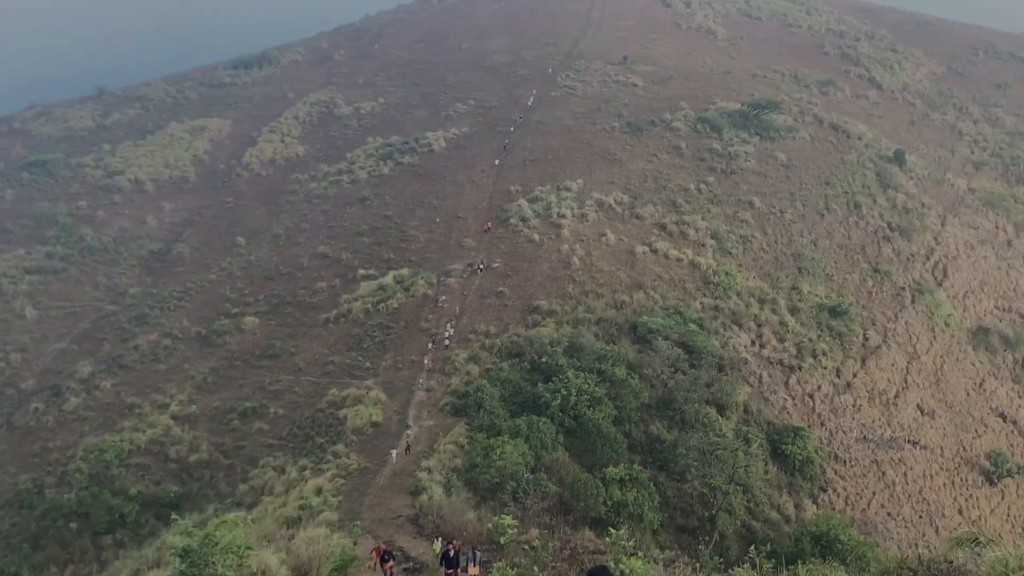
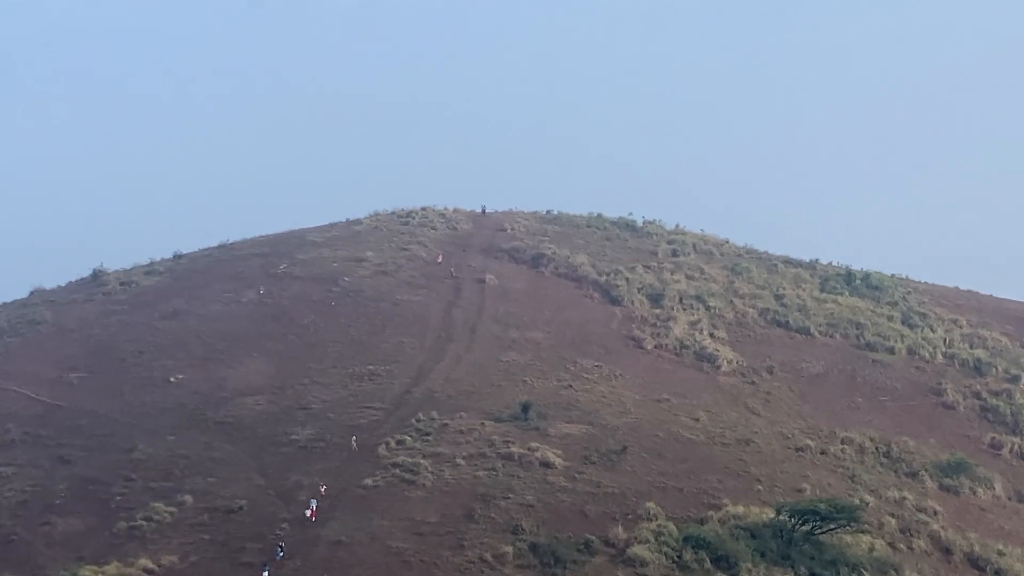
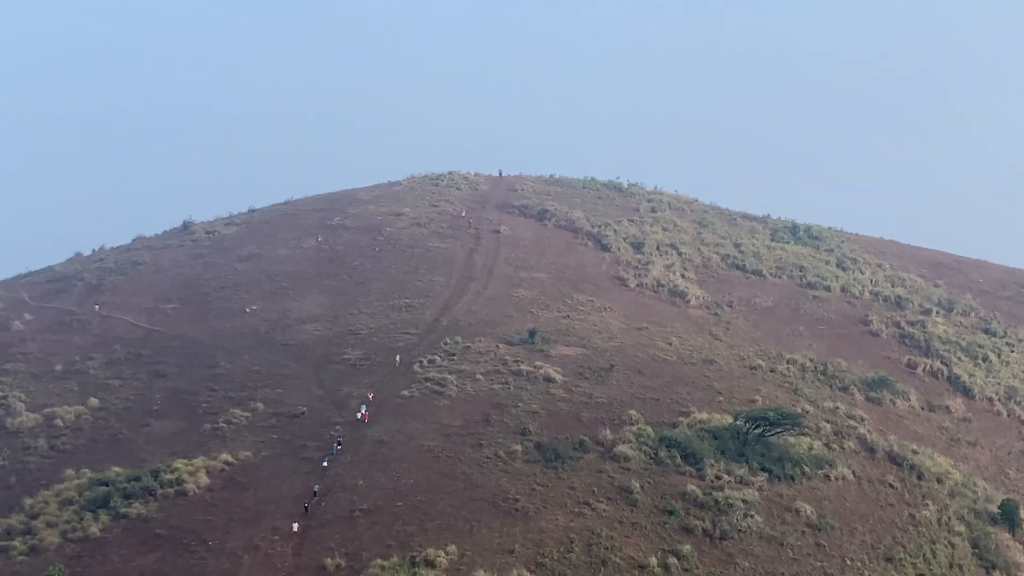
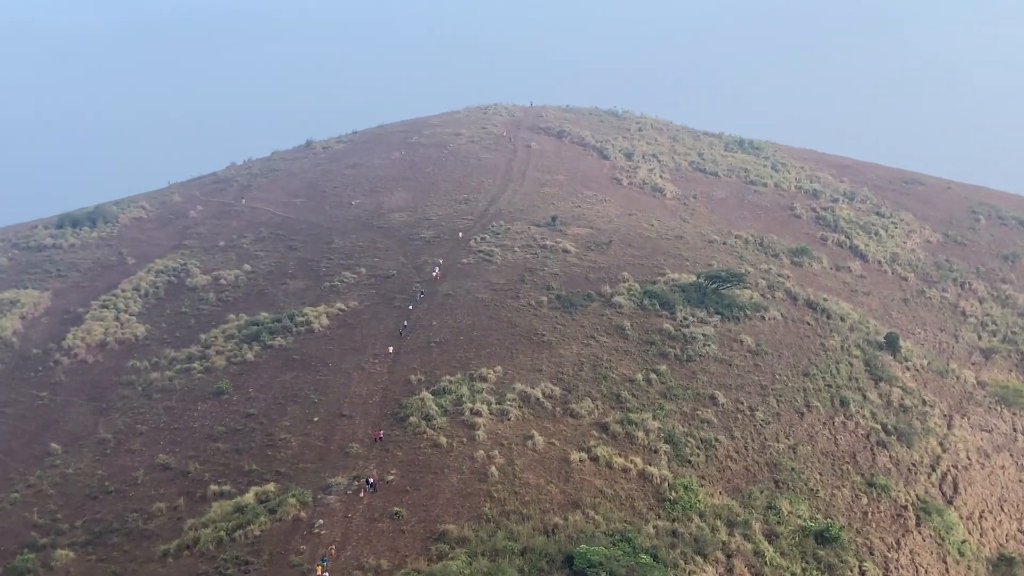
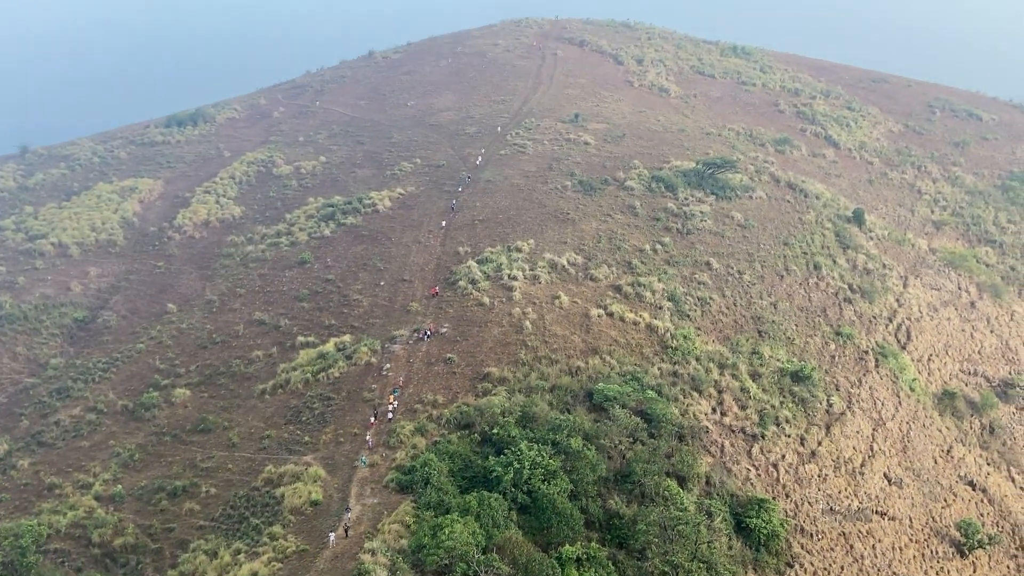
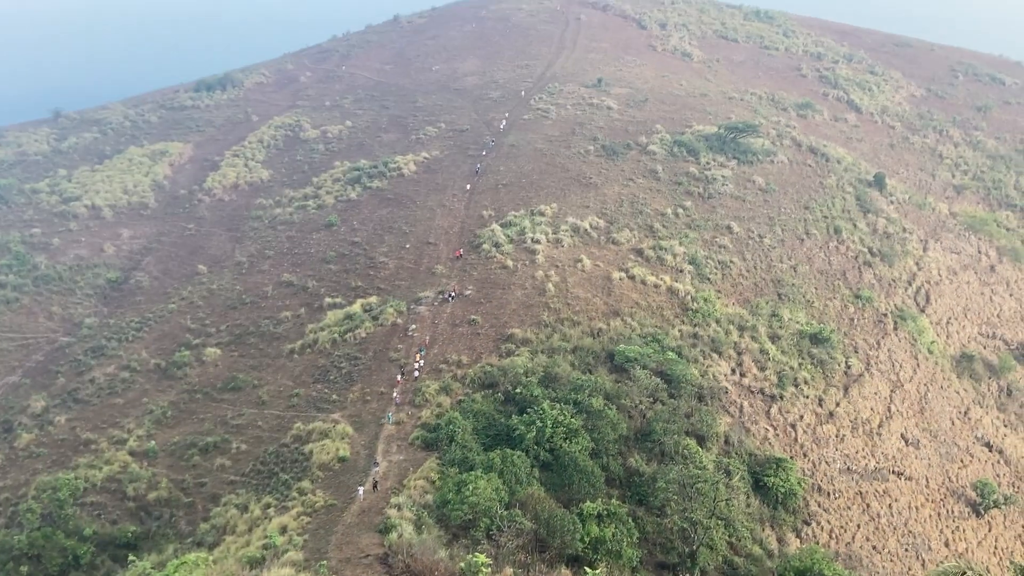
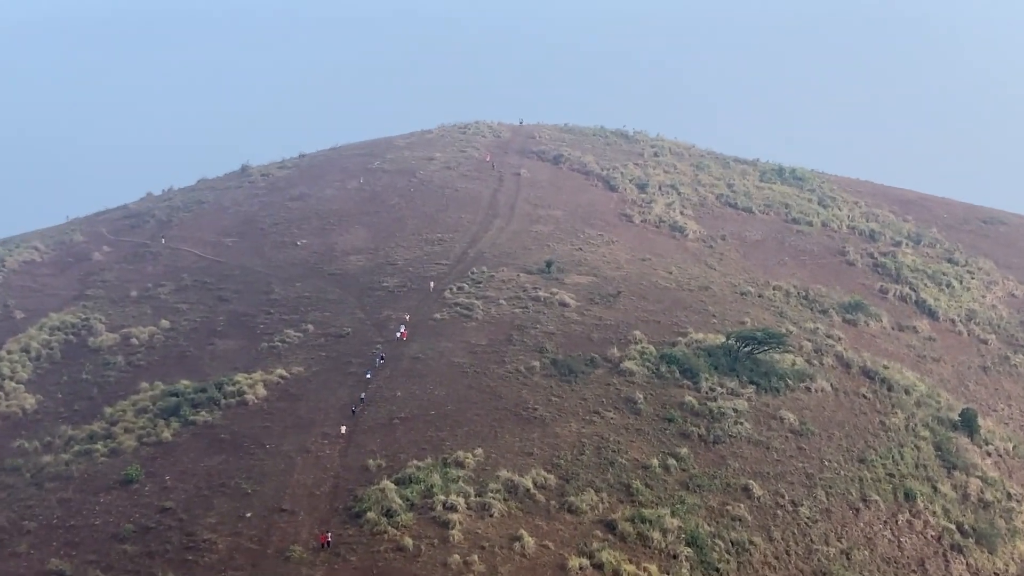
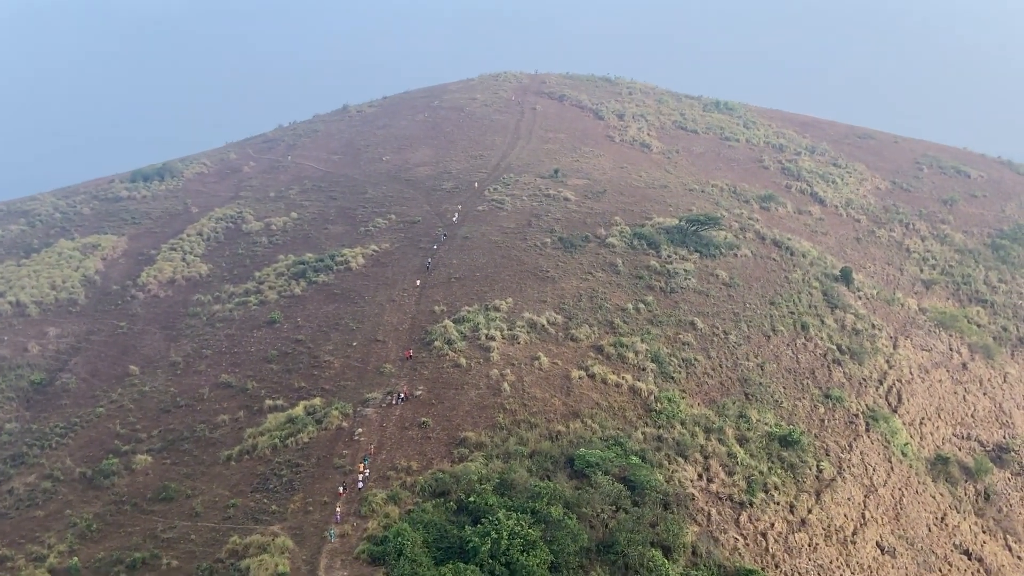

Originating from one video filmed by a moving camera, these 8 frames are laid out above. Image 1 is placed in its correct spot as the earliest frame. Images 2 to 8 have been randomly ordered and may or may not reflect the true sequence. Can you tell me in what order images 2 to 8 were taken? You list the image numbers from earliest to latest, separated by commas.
6, 5, 8, 4, 7, 3, 2
